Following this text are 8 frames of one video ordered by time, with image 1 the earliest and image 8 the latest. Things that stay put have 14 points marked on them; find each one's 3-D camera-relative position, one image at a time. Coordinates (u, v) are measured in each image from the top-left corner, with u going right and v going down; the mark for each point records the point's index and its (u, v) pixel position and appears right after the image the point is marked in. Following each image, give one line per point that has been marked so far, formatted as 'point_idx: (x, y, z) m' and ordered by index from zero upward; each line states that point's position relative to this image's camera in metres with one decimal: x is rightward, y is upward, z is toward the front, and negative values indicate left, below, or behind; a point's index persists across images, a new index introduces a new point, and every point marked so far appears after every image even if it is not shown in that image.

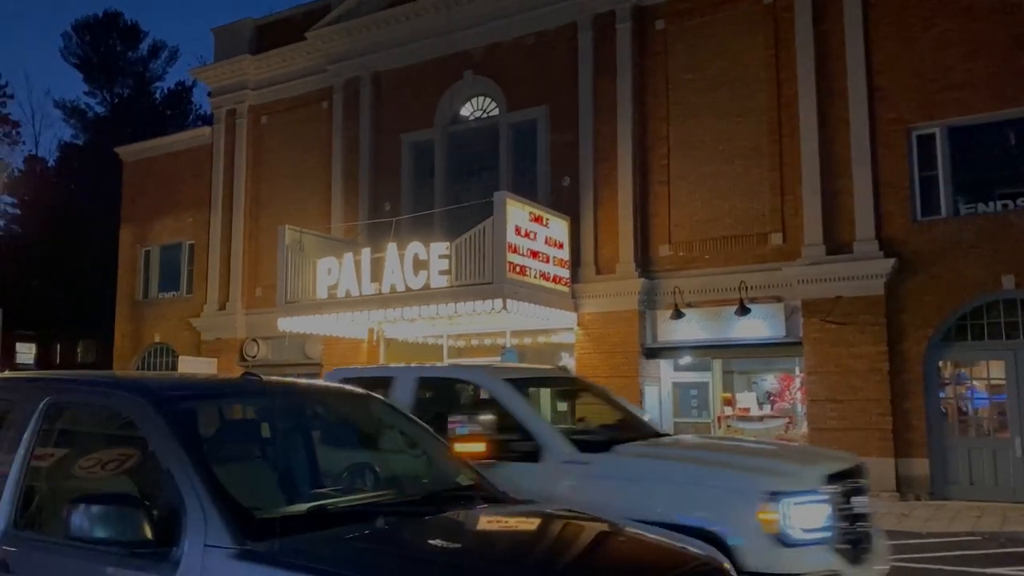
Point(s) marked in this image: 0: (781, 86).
0: (+5.0, +3.7, +16.1) m
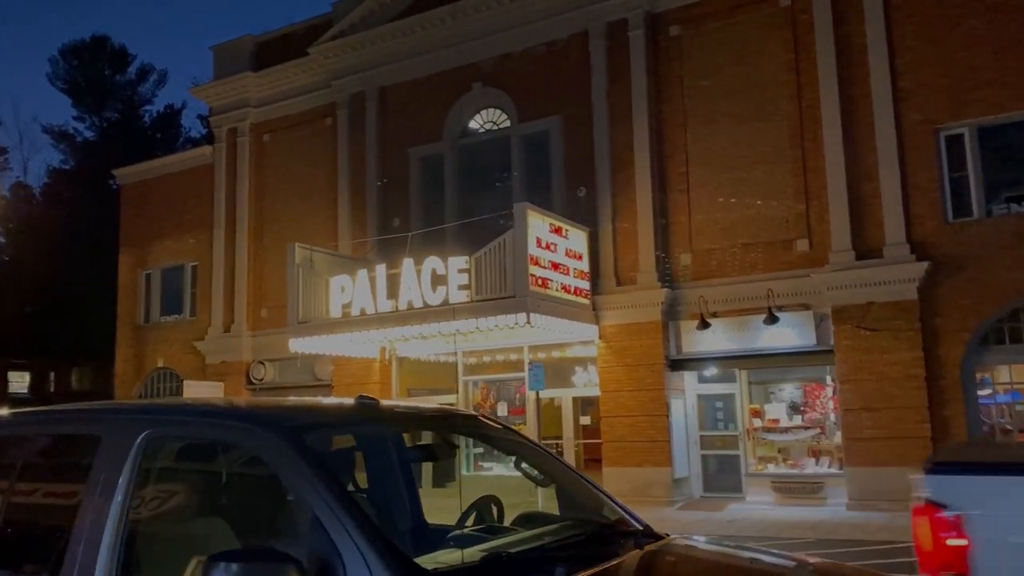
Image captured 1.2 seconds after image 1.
0: (+5.3, +3.6, +15.8) m
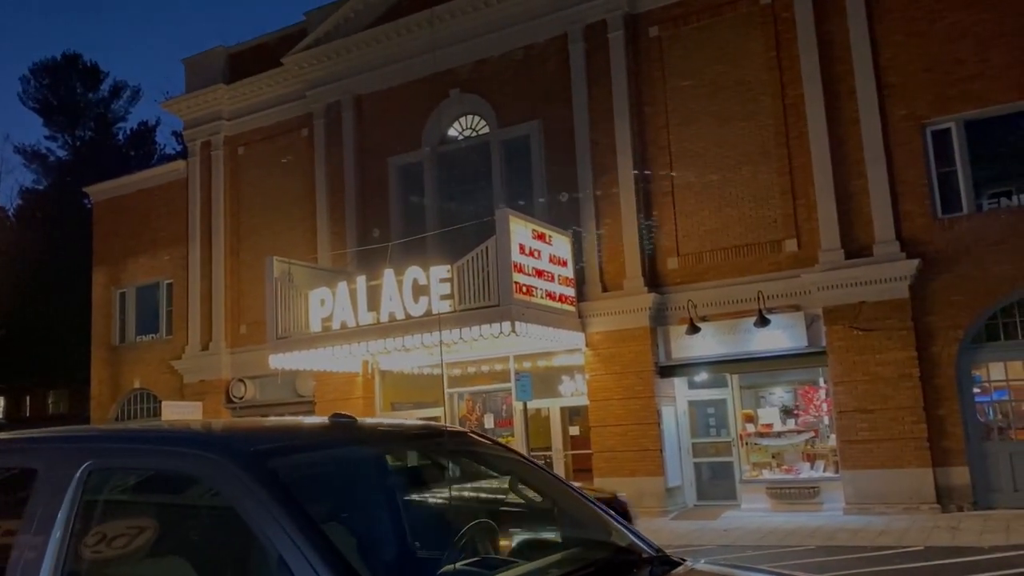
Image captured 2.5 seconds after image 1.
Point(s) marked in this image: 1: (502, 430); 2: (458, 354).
0: (+4.9, +3.6, +15.6) m
1: (-0.2, -2.9, +17.7) m
2: (-1.2, -1.4, +17.7) m
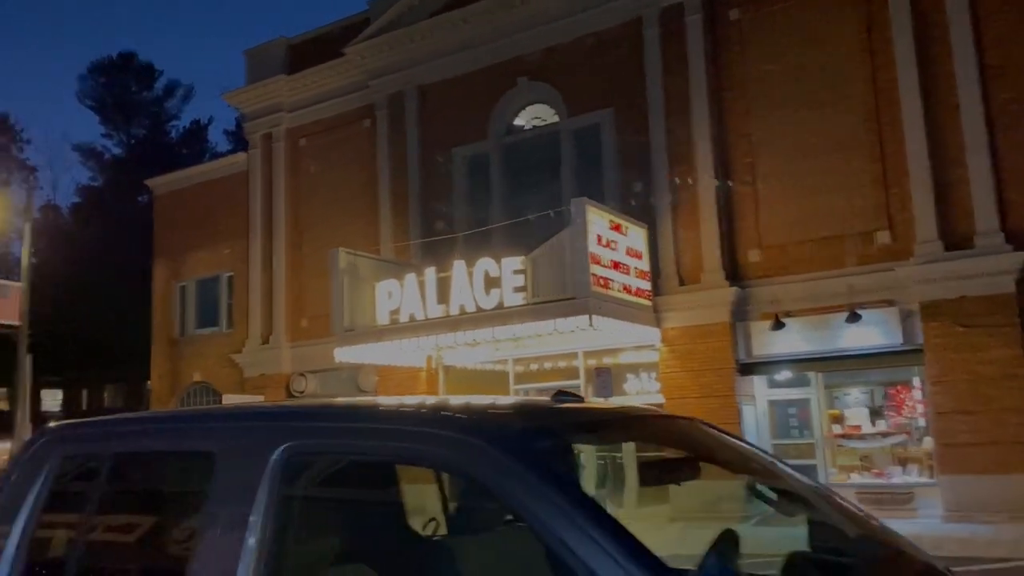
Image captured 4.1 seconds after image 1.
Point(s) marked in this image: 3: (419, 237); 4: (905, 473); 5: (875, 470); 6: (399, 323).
0: (+6.2, +3.7, +14.8) m
1: (+1.2, -2.8, +17.1) m
2: (+0.2, -1.2, +17.2) m
3: (-2.0, +1.1, +19.2) m
4: (+6.5, -3.1, +14.5) m
5: (+6.2, -3.1, +14.8) m
6: (-2.1, -0.7, +16.1) m
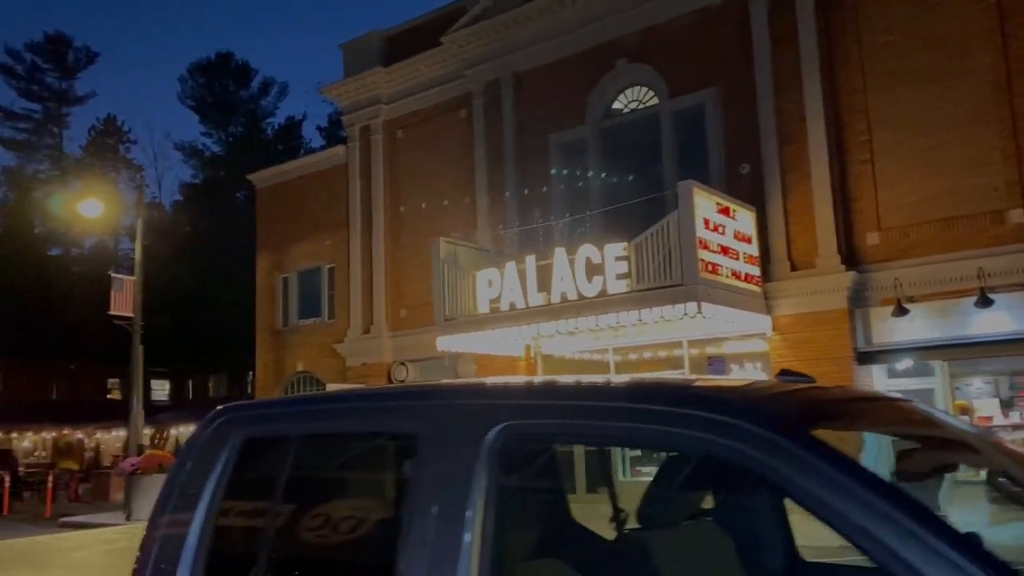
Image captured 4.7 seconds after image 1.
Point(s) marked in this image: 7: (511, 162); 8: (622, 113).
0: (+7.9, +3.9, +13.8) m
1: (+3.1, -2.5, +16.7) m
2: (+2.2, -1.0, +16.8) m
3: (+0.1, +1.4, +19.0) m
4: (+8.3, -2.8, +13.6) m
5: (+7.9, -2.8, +13.9) m
6: (-0.2, -0.4, +16.0) m
7: (0.0, +2.8, +19.2) m
8: (+2.3, +3.6, +18.1) m
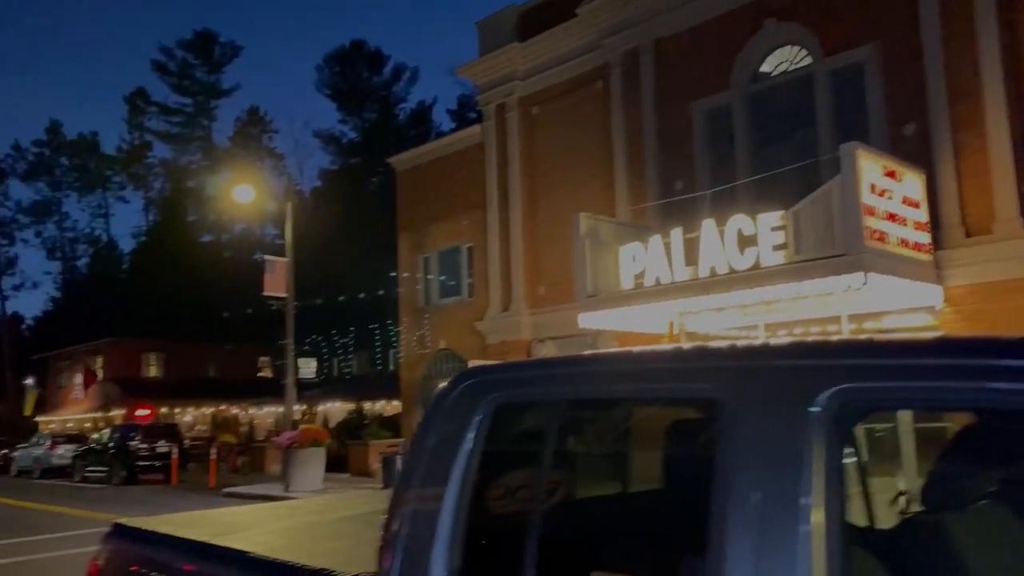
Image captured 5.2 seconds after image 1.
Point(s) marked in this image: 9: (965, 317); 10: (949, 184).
0: (+10.0, +4.5, +12.1) m
1: (+5.9, -2.0, +15.8) m
2: (+4.9, -0.5, +16.1) m
3: (+3.1, +1.9, +18.4) m
4: (+10.5, -2.3, +12.0) m
5: (+10.2, -2.3, +12.4) m
6: (+2.4, 0.0, +15.6) m
7: (+3.0, +3.3, +18.7) m
8: (+5.1, +4.2, +17.2) m
9: (+7.3, -0.5, +14.0) m
10: (+7.2, +1.7, +14.3) m
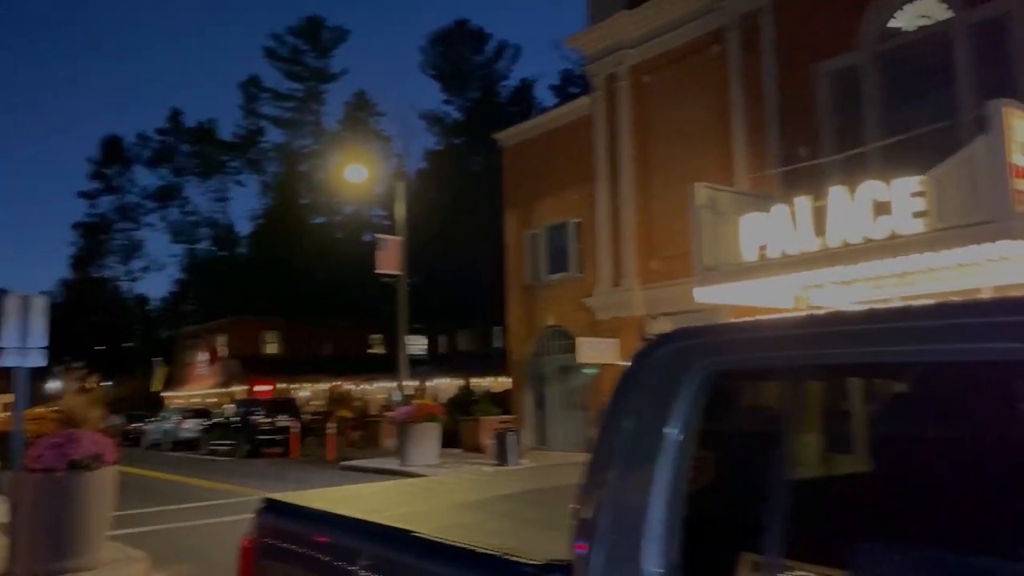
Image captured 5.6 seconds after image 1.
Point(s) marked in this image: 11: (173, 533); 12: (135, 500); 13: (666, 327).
0: (+11.5, +4.9, +10.5) m
1: (+7.9, -1.5, +14.8) m
2: (+6.9, 0.0, +15.1) m
3: (+5.4, +2.5, +17.6) m
4: (+12.0, -1.8, +10.4) m
5: (+11.8, -1.8, +10.9) m
6: (+4.4, +0.5, +14.9) m
7: (+5.3, +3.9, +17.8) m
8: (+7.2, +4.7, +16.1) m
9: (+9.1, 0.0, +12.7) m
10: (+8.9, +2.2, +13.0) m
11: (-4.1, -3.0, +10.7) m
12: (-6.0, -3.4, +14.0) m
13: (+3.5, -0.9, +19.8) m
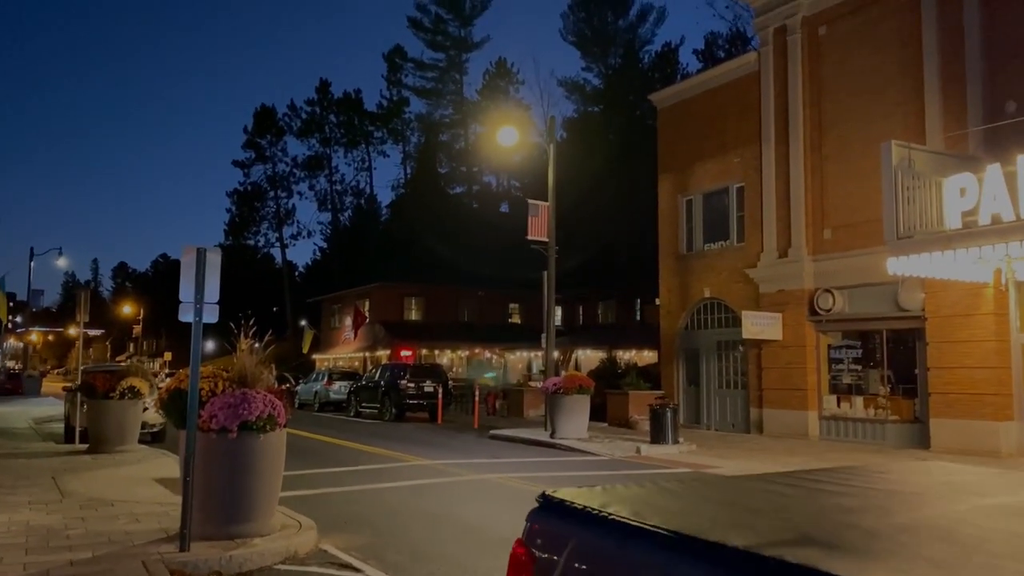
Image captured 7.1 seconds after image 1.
0: (+13.4, +5.1, +7.6) m
1: (+10.4, -1.1, +12.7) m
2: (+9.6, +0.4, +13.1) m
3: (+8.5, +3.0, +15.7) m
4: (+13.9, -1.7, +7.8) m
5: (+13.7, -1.7, +8.2) m
6: (+7.0, +0.9, +13.2) m
7: (+8.4, +4.4, +15.9) m
8: (+10.1, +5.1, +13.8) m
9: (+11.3, +0.3, +10.4) m
10: (+11.3, +2.5, +10.6) m
11: (-2.1, -2.5, +10.4) m
12: (-3.5, -2.8, +14.0) m
13: (+6.9, -0.3, +18.2) m
